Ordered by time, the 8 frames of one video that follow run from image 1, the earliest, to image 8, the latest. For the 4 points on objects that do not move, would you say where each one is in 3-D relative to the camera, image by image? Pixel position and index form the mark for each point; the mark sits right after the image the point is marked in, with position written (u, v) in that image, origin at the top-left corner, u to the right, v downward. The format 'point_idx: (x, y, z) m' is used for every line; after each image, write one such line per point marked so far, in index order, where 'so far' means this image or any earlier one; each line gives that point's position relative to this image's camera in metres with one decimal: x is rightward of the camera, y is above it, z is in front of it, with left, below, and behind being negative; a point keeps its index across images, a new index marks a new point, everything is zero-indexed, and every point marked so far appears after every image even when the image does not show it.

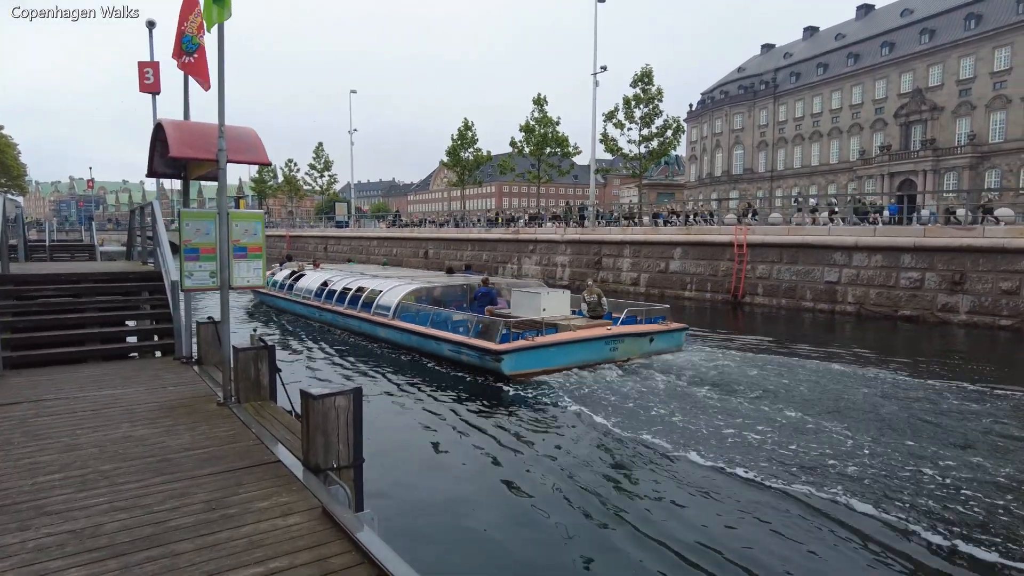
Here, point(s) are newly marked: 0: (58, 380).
0: (-4.3, -0.9, +6.2) m
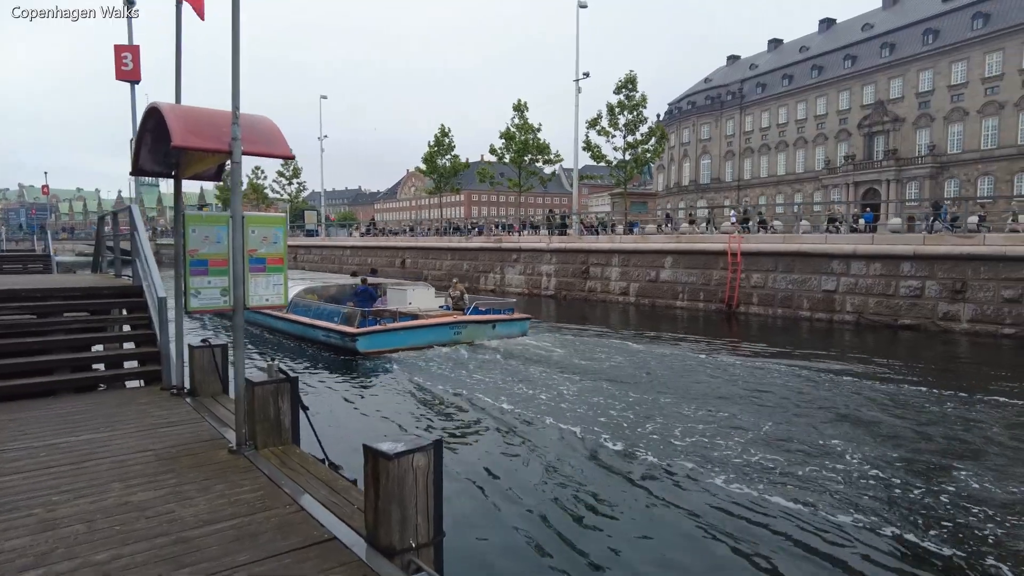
0: (-3.8, -1.0, +5.1) m
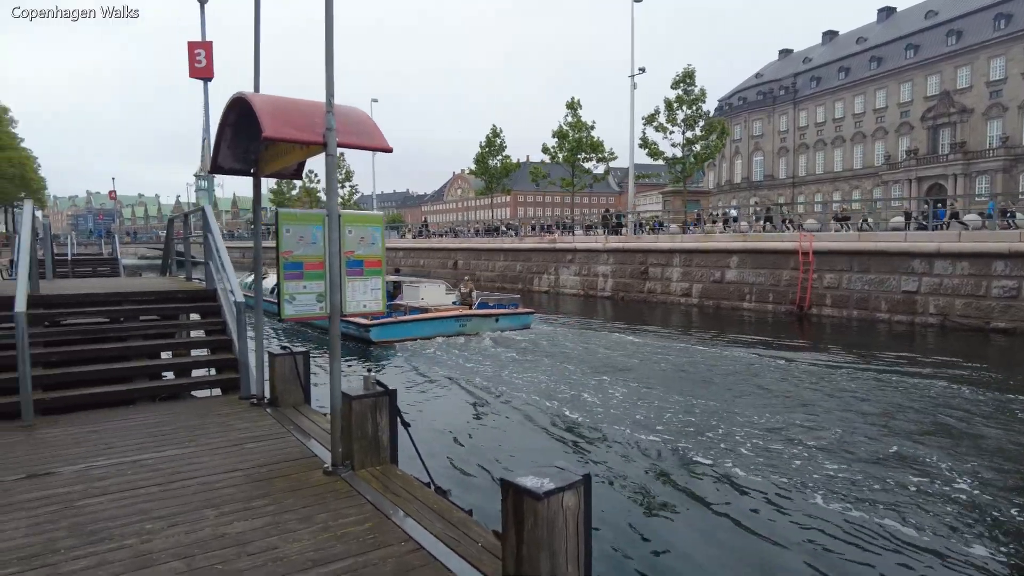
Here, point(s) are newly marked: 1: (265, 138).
0: (-3.0, -1.1, +4.8) m
1: (-1.4, +0.9, +3.7) m
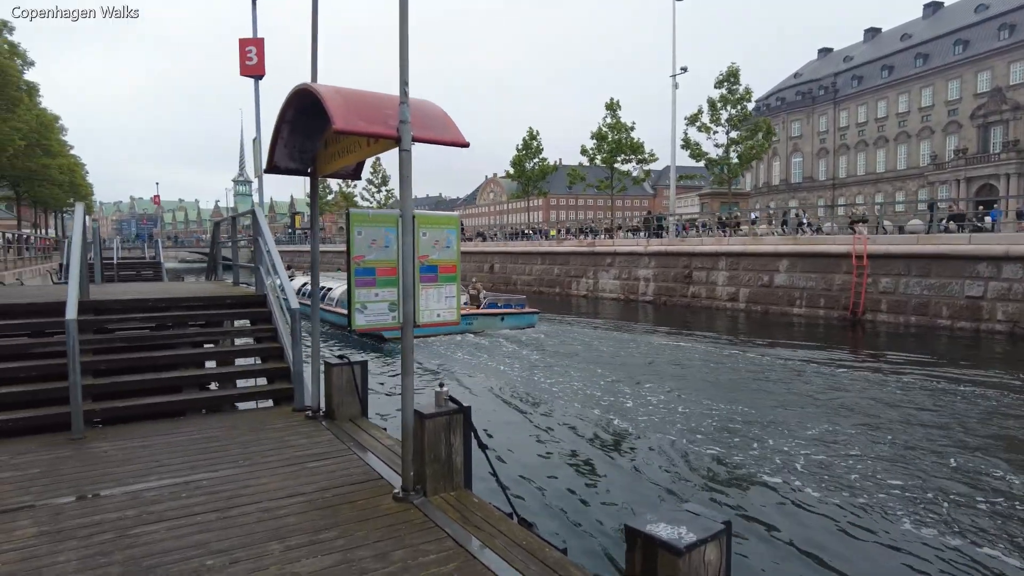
0: (-2.5, -1.1, +4.5) m
1: (-0.9, +0.8, +3.4) m
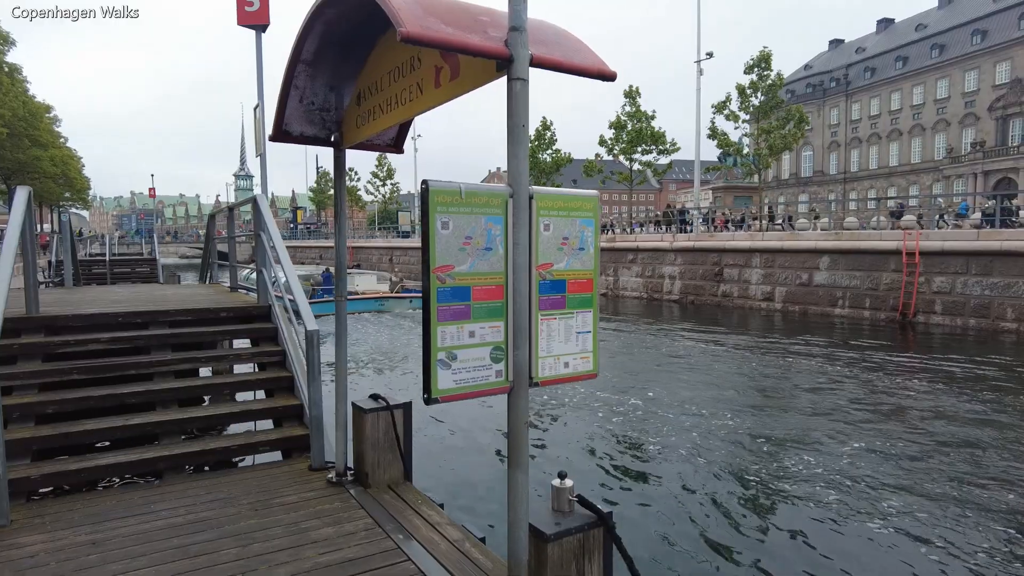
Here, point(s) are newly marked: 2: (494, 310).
0: (-1.9, -1.2, +3.1) m
1: (-0.3, +0.7, +1.9) m
2: (-0.1, -0.1, +2.0) m
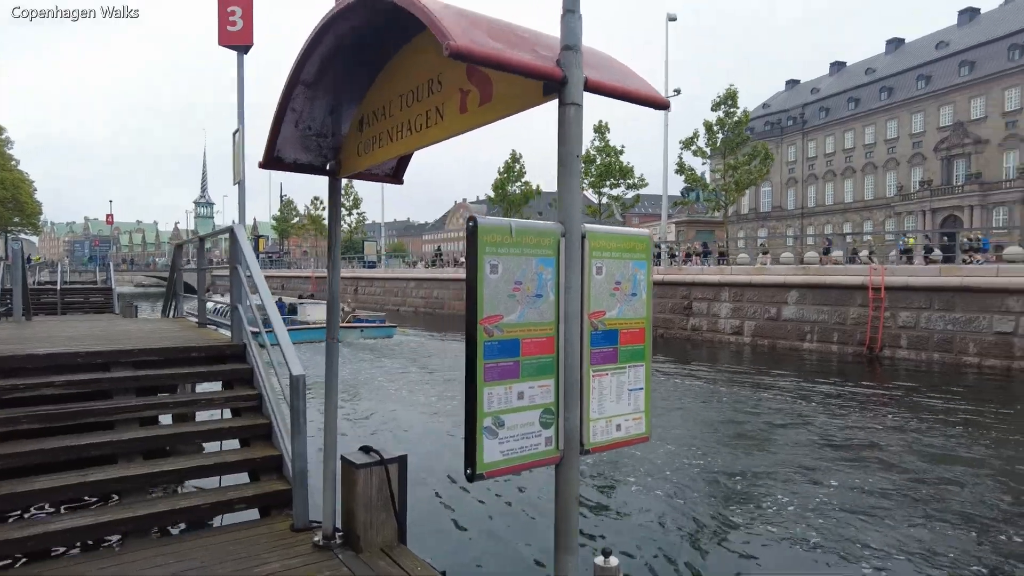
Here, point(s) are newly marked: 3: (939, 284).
0: (-1.8, -1.4, +2.6) m
1: (-0.2, +0.6, +1.6) m
2: (+0.1, -0.2, +1.7) m
3: (+11.5, +0.1, +17.5) m
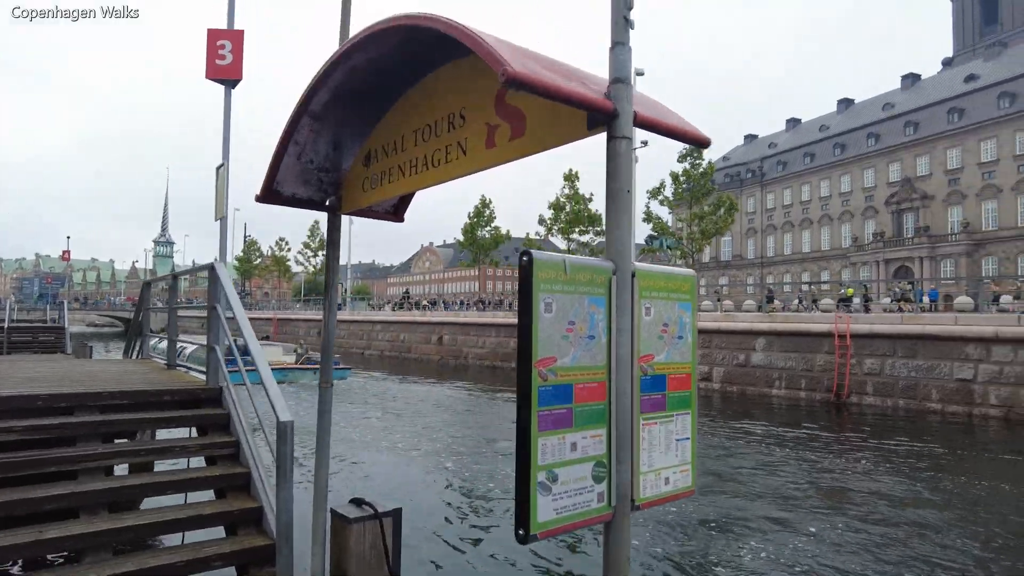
0: (-1.7, -1.5, +2.3) m
1: (0.0, +0.5, +1.5) m
2: (+0.2, -0.3, +1.6) m
3: (+10.8, -1.2, +18.0) m
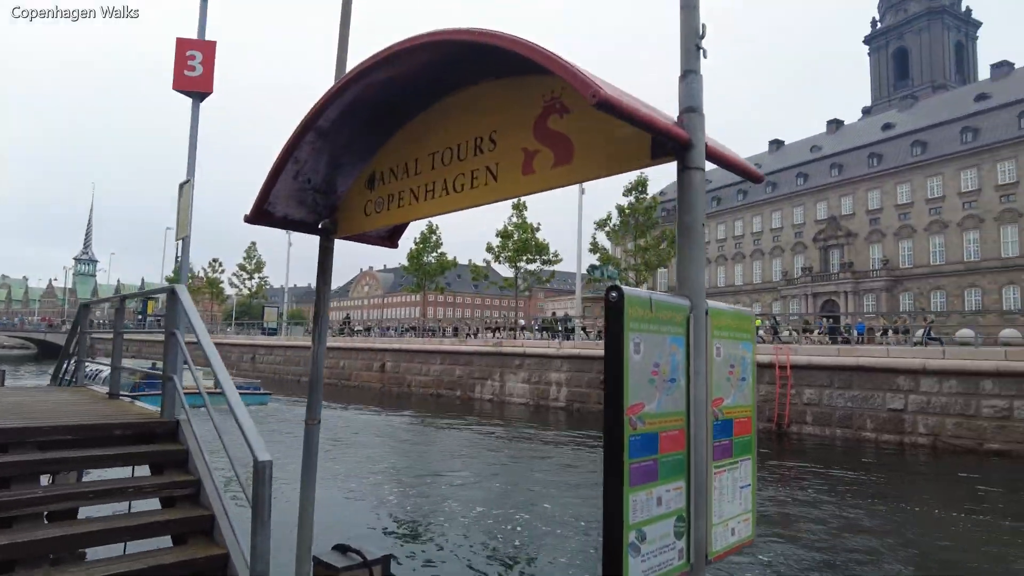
0: (-1.7, -1.6, +2.0) m
1: (+0.2, +0.4, +1.4) m
2: (+0.4, -0.4, +1.5) m
3: (+9.4, -2.2, +18.7) m
